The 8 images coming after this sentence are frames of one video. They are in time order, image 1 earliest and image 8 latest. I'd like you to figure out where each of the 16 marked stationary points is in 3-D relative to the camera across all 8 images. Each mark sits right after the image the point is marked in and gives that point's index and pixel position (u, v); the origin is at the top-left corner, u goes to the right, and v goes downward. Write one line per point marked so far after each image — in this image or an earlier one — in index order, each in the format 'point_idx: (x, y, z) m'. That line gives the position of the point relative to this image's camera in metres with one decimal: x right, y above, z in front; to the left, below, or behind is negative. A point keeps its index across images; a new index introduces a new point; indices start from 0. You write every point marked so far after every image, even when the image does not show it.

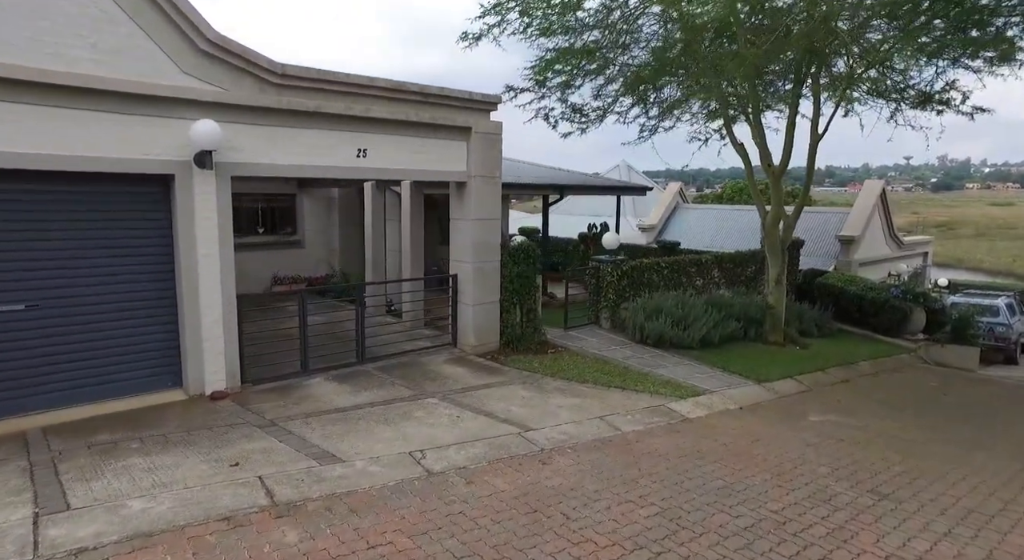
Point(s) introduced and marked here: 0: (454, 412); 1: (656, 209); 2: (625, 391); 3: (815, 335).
0: (-0.6, -1.3, +6.1) m
1: (+4.4, +2.2, +19.4) m
2: (+1.3, -1.3, +7.3) m
3: (+5.6, -1.0, +11.8) m
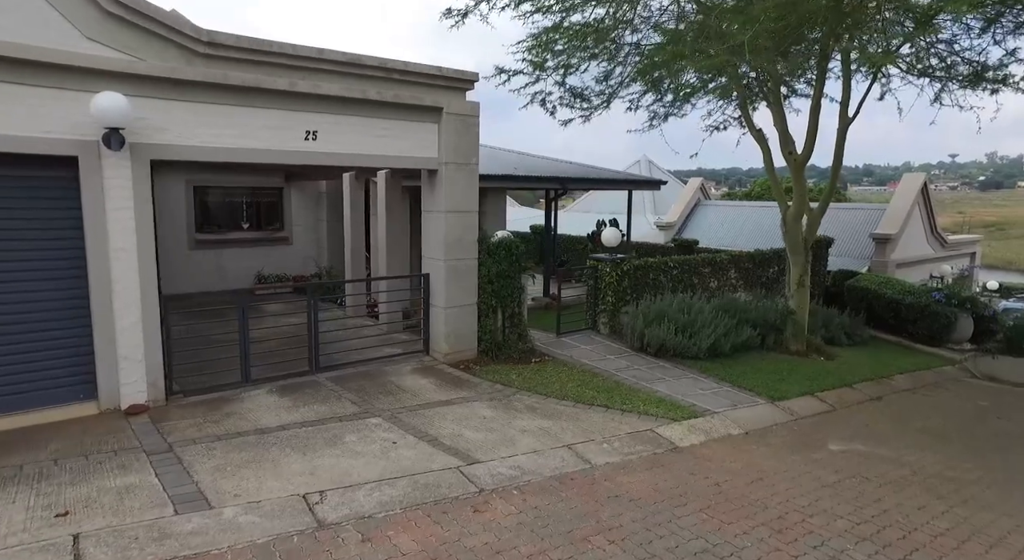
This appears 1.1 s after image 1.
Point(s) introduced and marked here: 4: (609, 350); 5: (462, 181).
0: (-0.9, -1.3, +5.1) m
1: (+4.6, +2.1, +18.2) m
2: (+0.9, -1.3, +6.3) m
3: (+5.4, -1.0, +10.5) m
4: (+1.3, -0.9, +8.7) m
5: (-0.6, +1.1, +7.6) m
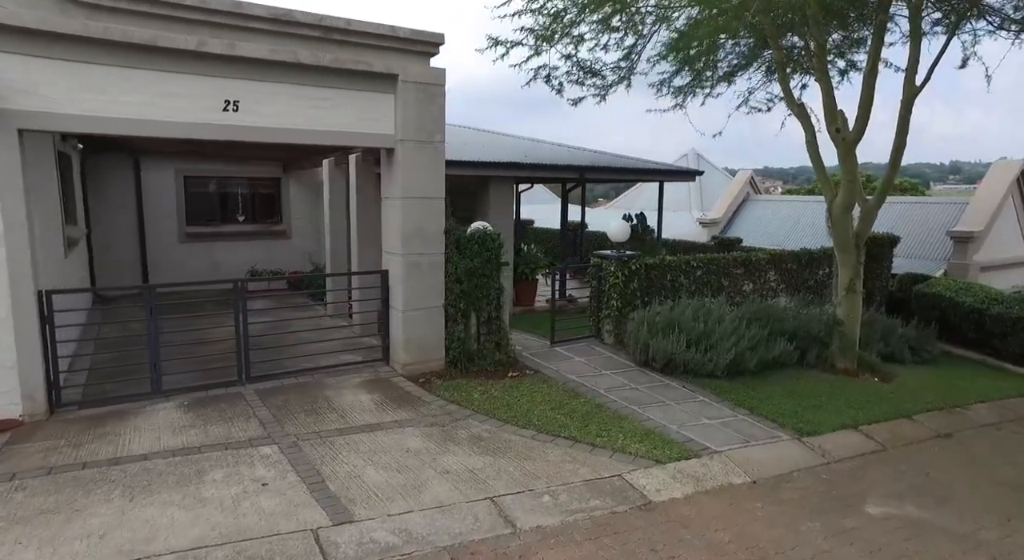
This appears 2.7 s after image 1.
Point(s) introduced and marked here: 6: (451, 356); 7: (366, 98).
0: (-1.5, -1.2, +3.9) m
1: (+5.4, +2.1, +16.4) m
2: (+0.5, -1.3, +4.9) m
3: (+5.4, -1.1, +8.7) m
4: (+1.1, -0.9, +7.3) m
5: (-0.9, +1.2, +6.4) m
6: (-0.7, -0.8, +6.8) m
7: (-1.4, +1.8, +6.2) m
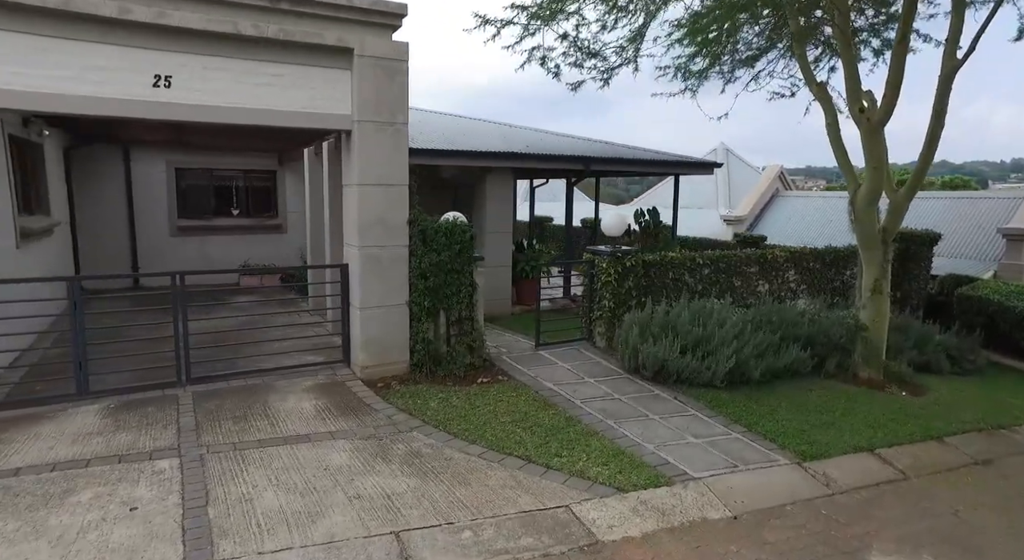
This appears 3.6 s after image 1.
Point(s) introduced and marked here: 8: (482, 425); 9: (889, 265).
0: (-2.0, -1.2, +3.4) m
1: (+5.7, +2.0, +15.4) m
2: (+0.1, -1.2, +4.2) m
3: (+5.2, -1.1, +7.7) m
4: (+0.8, -0.9, +6.6) m
5: (-1.2, +1.2, +5.8) m
6: (-0.9, -0.8, +6.2) m
7: (-1.7, +1.8, +5.7) m
8: (-0.2, -1.1, +5.0) m
9: (+4.1, +0.2, +6.9) m
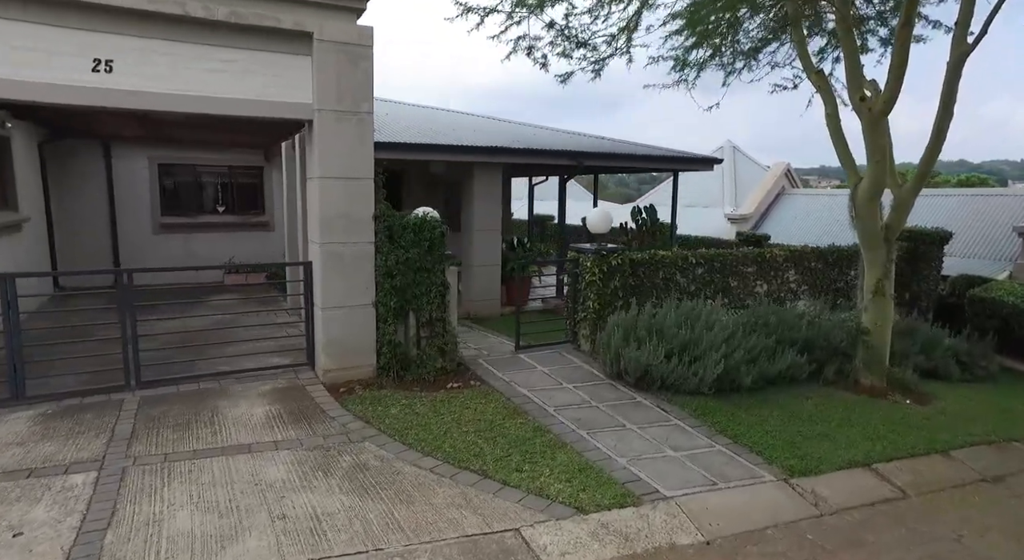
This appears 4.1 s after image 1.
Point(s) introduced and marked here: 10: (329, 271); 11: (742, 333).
0: (-2.3, -1.1, +3.0) m
1: (+5.6, +2.0, +14.9) m
2: (-0.2, -1.2, +3.9) m
3: (+5.0, -1.1, +7.2) m
4: (+0.6, -0.9, +6.2) m
5: (-1.4, +1.2, +5.5) m
6: (-1.2, -0.7, +5.8) m
7: (-1.9, +1.8, +5.3) m
8: (-0.5, -1.1, +4.6) m
9: (+3.8, +0.2, +6.5) m
10: (-1.6, +0.1, +5.6) m
11: (+2.3, -0.5, +6.3) m
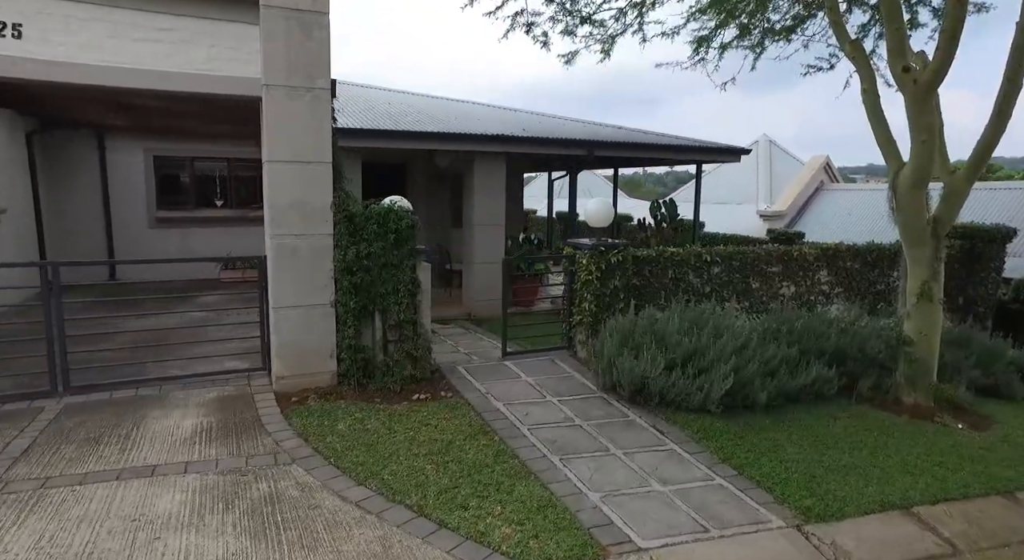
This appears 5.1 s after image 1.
0: (-2.6, -1.1, +2.5) m
1: (+6.0, +2.0, +13.9) m
2: (-0.5, -1.2, +3.2) m
3: (+4.9, -1.2, +6.2) m
4: (+0.4, -0.9, +5.4) m
5: (-1.6, +1.3, +4.8) m
6: (-1.4, -0.7, +5.2) m
7: (-2.1, +1.9, +4.7) m
8: (-0.8, -1.1, +3.9) m
9: (+3.7, +0.2, +5.5) m
10: (-1.8, +0.1, +4.9) m
11: (+2.1, -0.5, +5.5) m
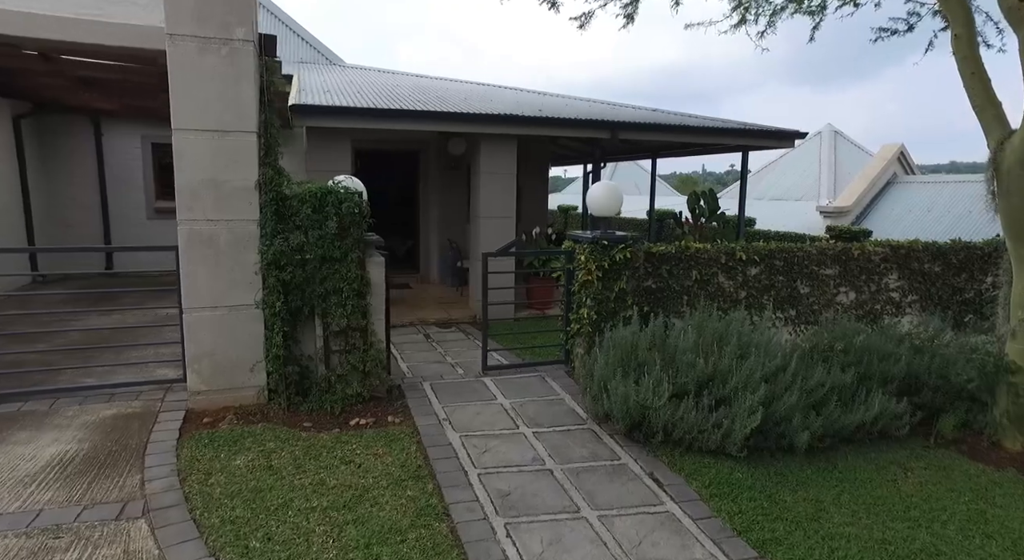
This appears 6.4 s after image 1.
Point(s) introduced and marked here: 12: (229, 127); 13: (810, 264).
0: (-3.1, -1.0, +1.6) m
1: (+6.6, +1.9, +12.2) m
2: (-0.9, -1.2, +2.1) m
3: (+4.7, -1.2, +4.7) m
4: (+0.2, -0.9, +4.3) m
5: (-1.8, +1.3, +3.9) m
6: (-1.6, -0.7, +4.2) m
7: (-2.3, +1.9, +3.8) m
8: (-1.1, -1.1, +2.9) m
9: (+3.5, +0.1, +4.1) m
10: (-2.0, +0.1, +4.0) m
11: (+1.9, -0.5, +4.2) m
12: (-1.7, +1.0, +4.0) m
13: (+2.5, +0.1, +5.5) m
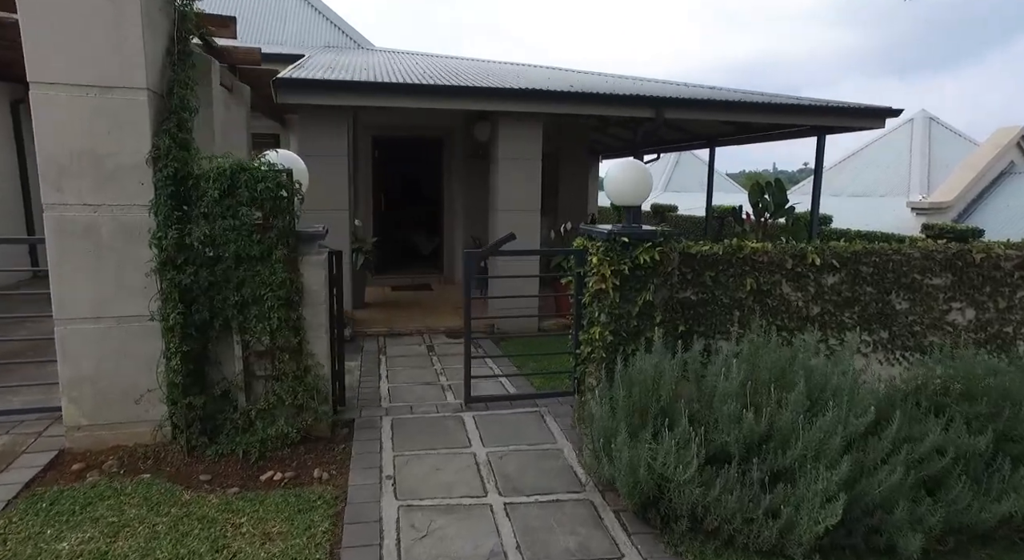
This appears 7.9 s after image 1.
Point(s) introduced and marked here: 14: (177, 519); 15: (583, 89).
0: (-3.4, -1.0, +0.8) m
1: (+7.2, +1.7, +10.4) m
2: (-1.3, -1.2, +1.1) m
3: (+4.6, -1.3, +3.1) m
4: (+0.1, -0.9, +3.1) m
5: (-1.9, +1.3, +2.9) m
6: (-1.7, -0.7, +3.2) m
7: (-2.5, +1.9, +2.9) m
8: (-1.3, -1.1, +1.9) m
9: (+3.4, 0.0, +2.7) m
10: (-2.1, +0.1, +3.1) m
11: (+1.8, -0.6, +2.9) m
12: (-1.8, +1.0, +3.0) m
13: (+2.5, +0.1, +4.1) m
14: (-1.3, -1.0, +2.6) m
15: (+0.8, +2.1, +7.0) m
